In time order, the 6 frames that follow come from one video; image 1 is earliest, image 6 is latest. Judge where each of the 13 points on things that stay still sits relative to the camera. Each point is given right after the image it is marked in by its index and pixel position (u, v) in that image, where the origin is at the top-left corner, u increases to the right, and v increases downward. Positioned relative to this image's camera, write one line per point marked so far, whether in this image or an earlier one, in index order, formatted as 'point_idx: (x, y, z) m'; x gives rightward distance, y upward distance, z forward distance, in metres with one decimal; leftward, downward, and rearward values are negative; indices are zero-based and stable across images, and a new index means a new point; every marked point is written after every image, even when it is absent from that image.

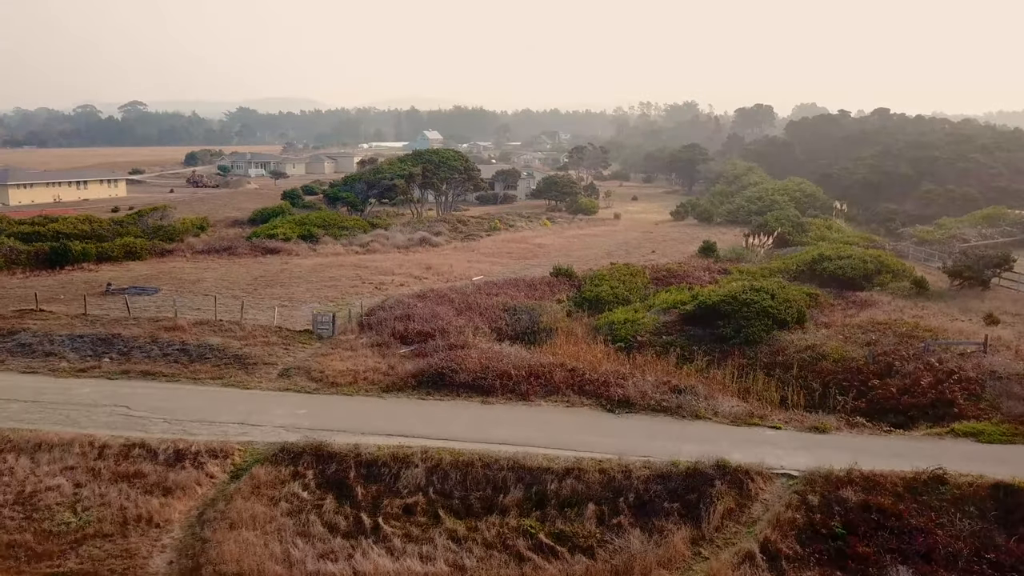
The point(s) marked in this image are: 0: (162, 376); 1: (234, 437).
0: (-5.6, -1.4, +12.4) m
1: (-3.5, -1.9, +9.9) m
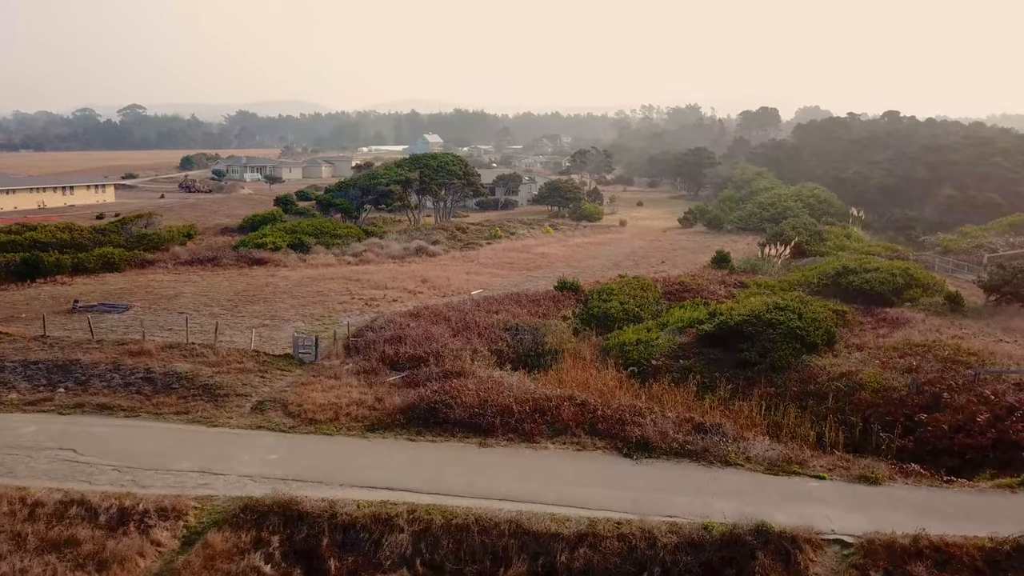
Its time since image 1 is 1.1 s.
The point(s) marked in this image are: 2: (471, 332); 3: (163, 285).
0: (-5.6, -1.7, +11.0) m
1: (-3.5, -2.2, +8.6) m
2: (-0.8, -0.8, +14.8) m
3: (-8.7, +0.1, +19.4) m
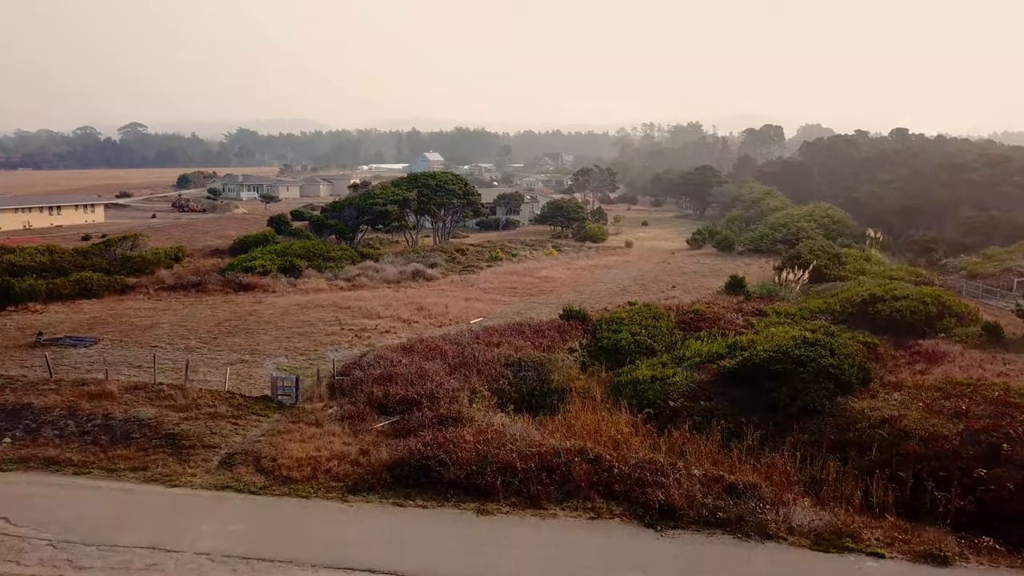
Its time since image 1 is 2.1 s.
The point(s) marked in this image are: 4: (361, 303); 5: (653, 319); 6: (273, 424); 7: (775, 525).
0: (-5.5, -2.2, +9.7) m
1: (-3.5, -2.6, +7.2) m
2: (-0.7, -1.4, +13.5) m
3: (-8.6, -0.6, +18.1) m
4: (-3.7, -0.4, +19.3) m
5: (+3.1, -0.7, +17.2) m
6: (-3.4, -1.9, +11.1) m
7: (+2.8, -2.5, +8.2) m
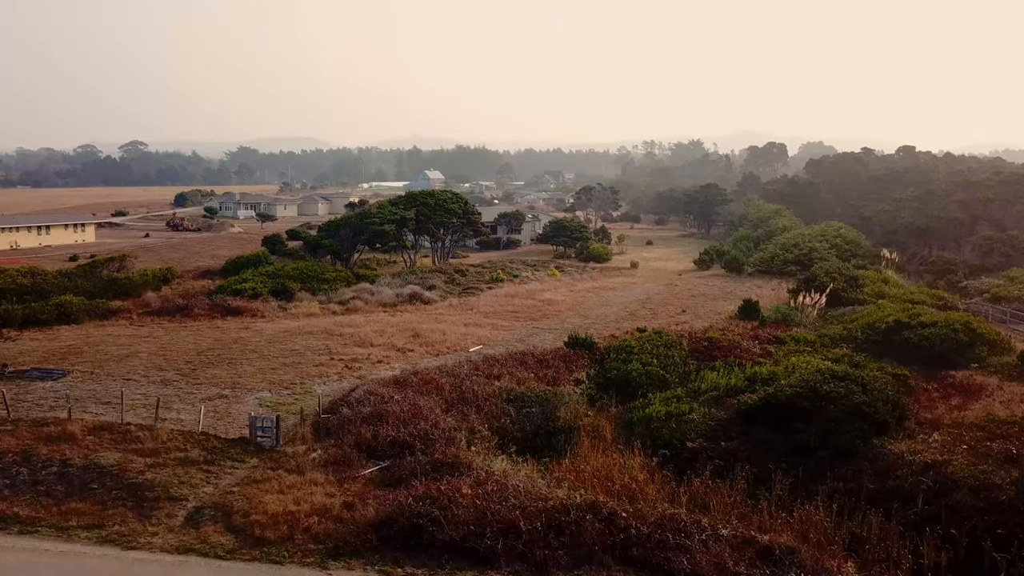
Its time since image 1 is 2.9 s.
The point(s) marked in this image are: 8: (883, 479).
0: (-5.5, -2.6, +8.6) m
1: (-3.5, -3.0, +6.1) m
2: (-0.7, -1.9, +12.4) m
3: (-8.6, -1.2, +17.0) m
4: (-3.7, -1.0, +18.2) m
5: (+3.2, -1.2, +16.1) m
6: (-3.4, -2.3, +10.0) m
7: (+2.8, -2.8, +7.1) m
8: (+4.7, -2.4, +9.9) m
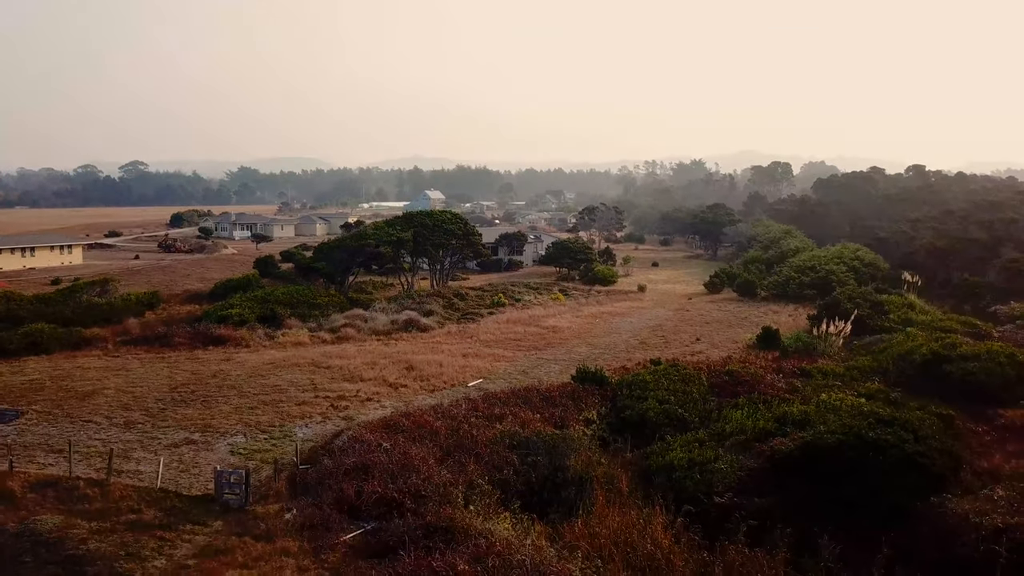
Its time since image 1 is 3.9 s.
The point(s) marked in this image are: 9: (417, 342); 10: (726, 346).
0: (-5.4, -3.0, +7.2) m
1: (-3.4, -3.3, +4.7) m
2: (-0.7, -2.3, +11.0) m
3: (-8.5, -1.7, +15.6) m
4: (-3.6, -1.6, +16.8) m
5: (+3.2, -1.8, +14.7) m
6: (-3.3, -2.7, +8.6) m
7: (+2.8, -3.2, +5.7) m
8: (+4.8, -2.8, +8.5) m
9: (-2.4, -1.4, +19.7) m
10: (+5.3, -1.4, +19.2) m
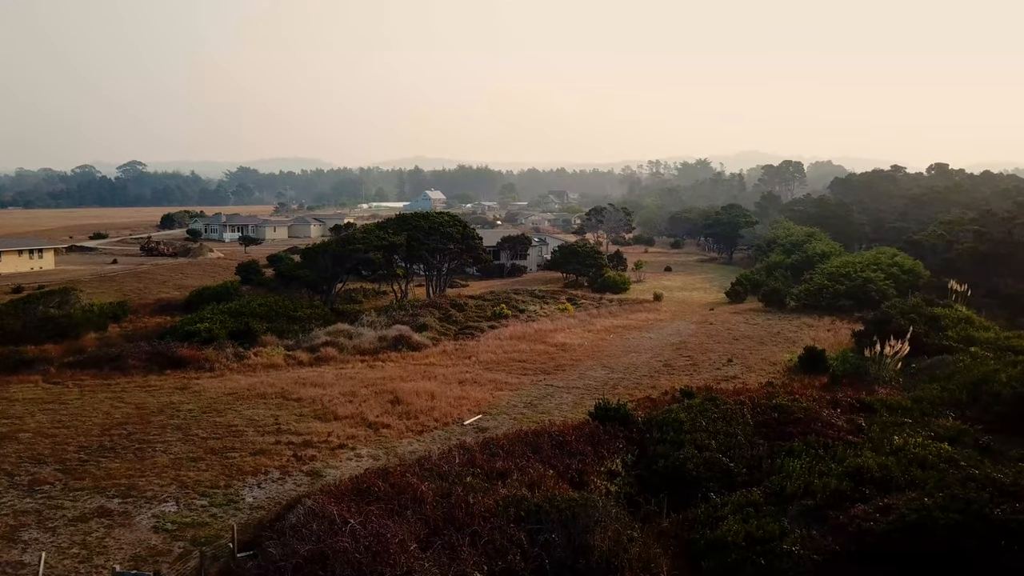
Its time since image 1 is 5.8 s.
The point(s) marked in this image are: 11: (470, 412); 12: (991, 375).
0: (-5.4, -3.3, +4.7) m
1: (-3.4, -3.6, +2.2) m
2: (-0.6, -2.6, +8.5) m
3: (-8.4, -2.0, +13.1) m
4: (-3.5, -1.9, +14.3) m
5: (+3.3, -2.1, +12.2) m
6: (-3.2, -3.0, +6.0) m
7: (+2.9, -3.4, +3.1) m
8: (+4.8, -3.1, +6.0) m
9: (-2.3, -1.7, +17.2) m
10: (+5.4, -1.7, +16.7) m
11: (-0.7, -2.1, +13.2) m
12: (+8.5, -1.6, +14.0) m
